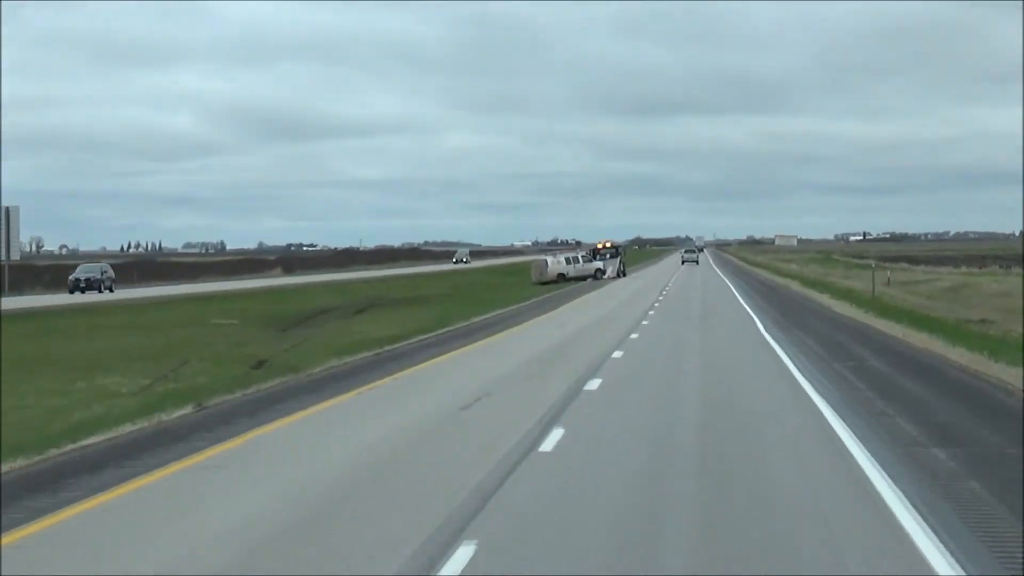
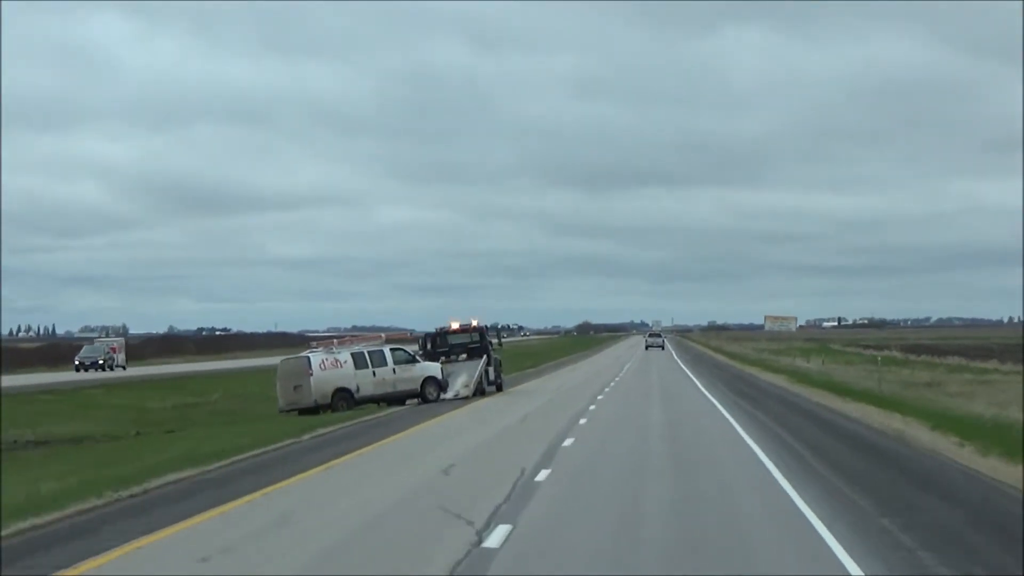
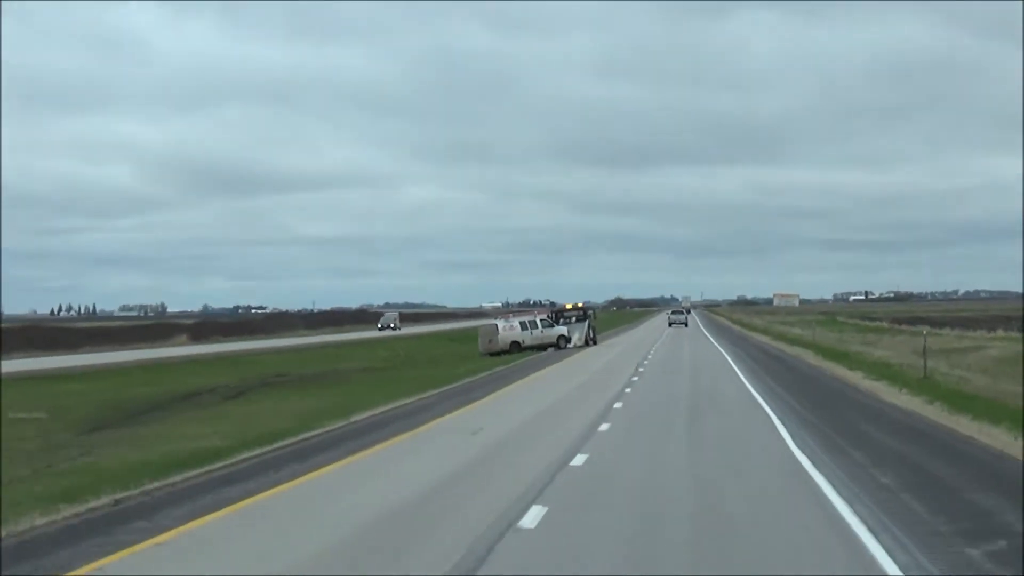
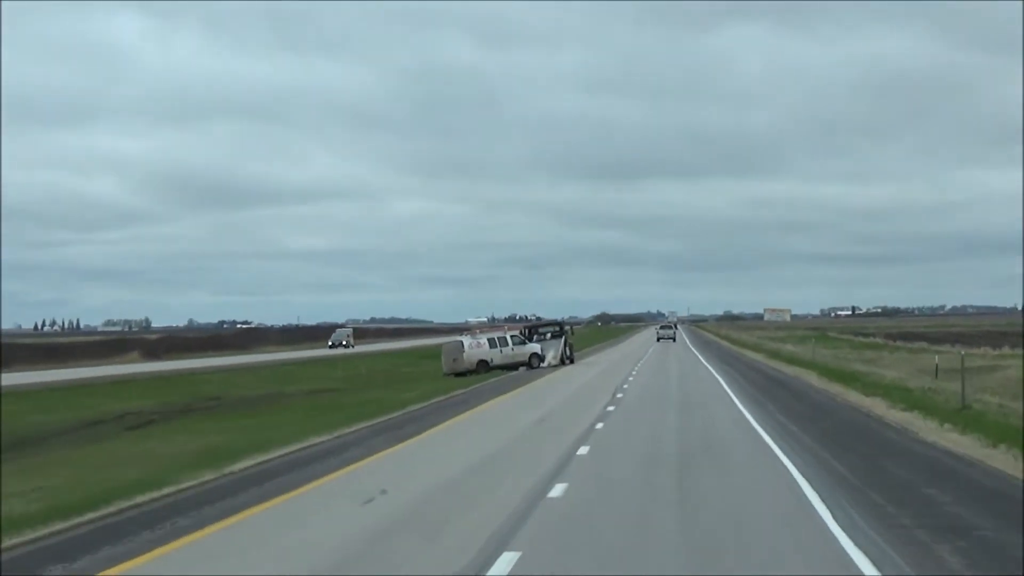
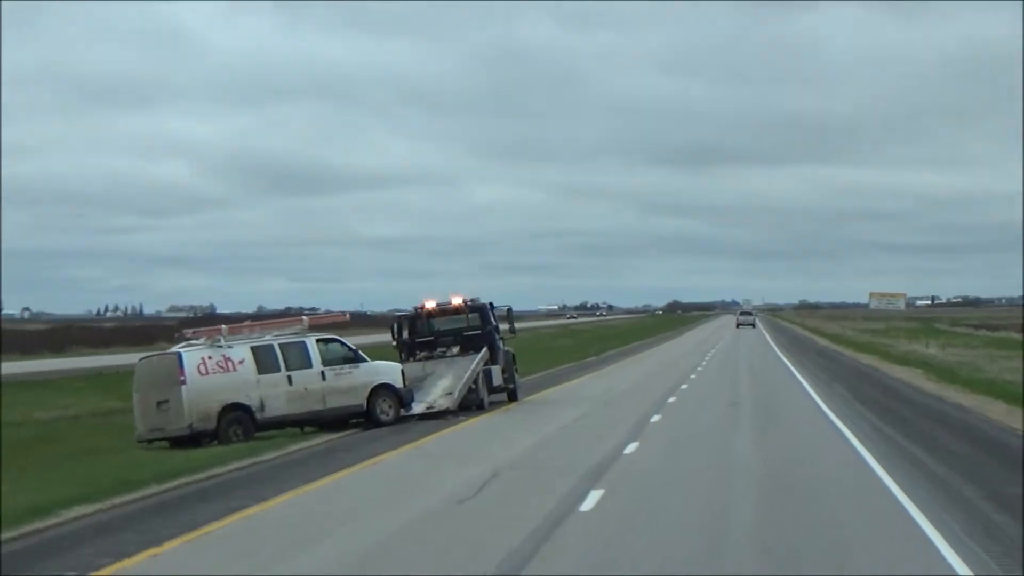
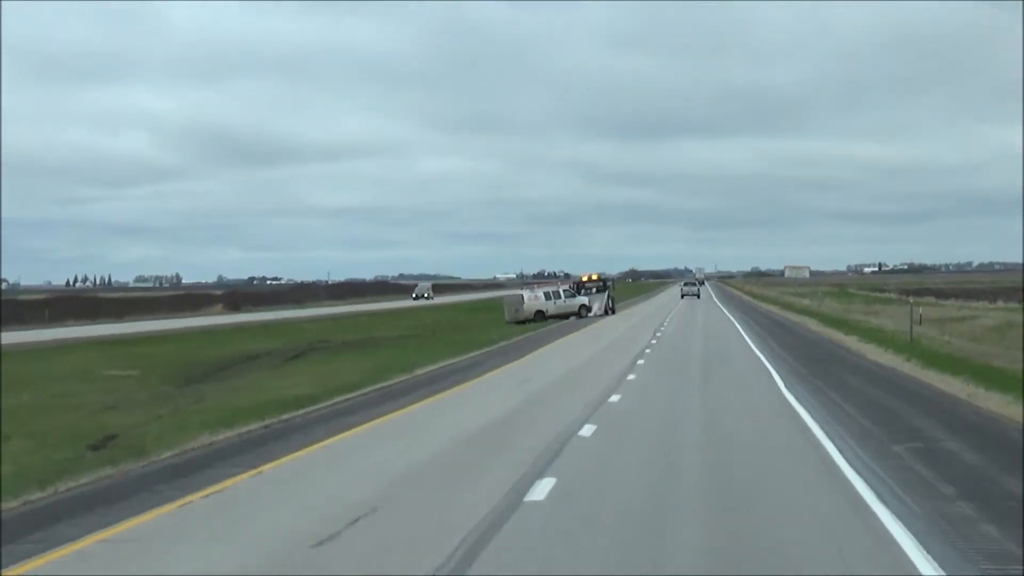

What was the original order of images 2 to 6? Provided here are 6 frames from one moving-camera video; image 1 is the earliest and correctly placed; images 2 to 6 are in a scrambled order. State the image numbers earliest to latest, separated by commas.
6, 3, 4, 2, 5
